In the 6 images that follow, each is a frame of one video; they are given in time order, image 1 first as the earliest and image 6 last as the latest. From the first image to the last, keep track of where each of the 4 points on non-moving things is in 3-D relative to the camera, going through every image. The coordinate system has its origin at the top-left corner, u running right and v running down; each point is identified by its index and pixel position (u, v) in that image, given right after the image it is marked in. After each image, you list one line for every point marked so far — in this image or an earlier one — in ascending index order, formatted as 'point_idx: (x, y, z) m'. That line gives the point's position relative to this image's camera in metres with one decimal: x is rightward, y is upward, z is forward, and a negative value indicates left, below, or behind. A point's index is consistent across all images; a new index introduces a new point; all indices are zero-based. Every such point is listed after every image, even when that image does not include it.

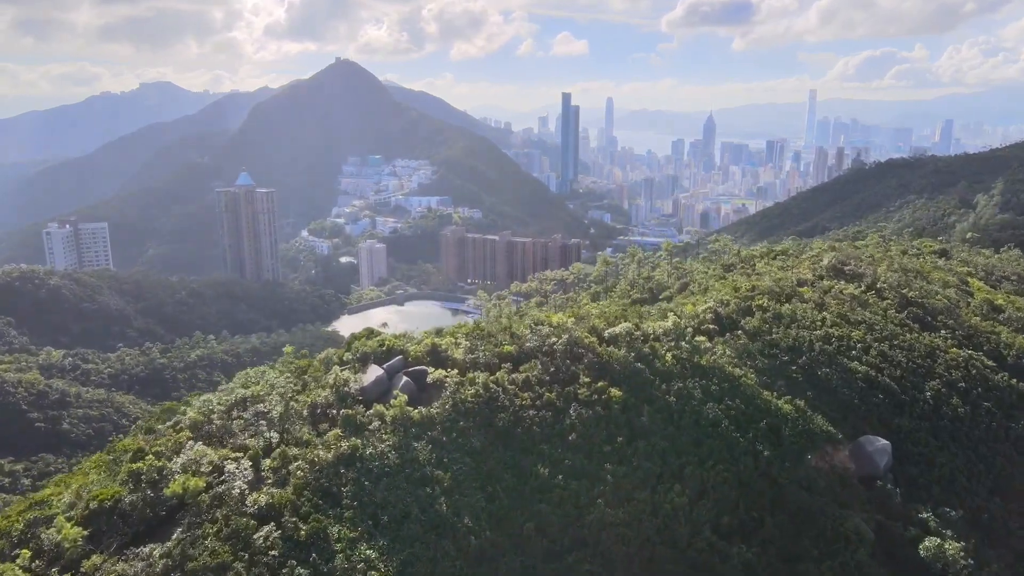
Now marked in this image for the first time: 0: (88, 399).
0: (-10.8, -2.8, +18.7) m
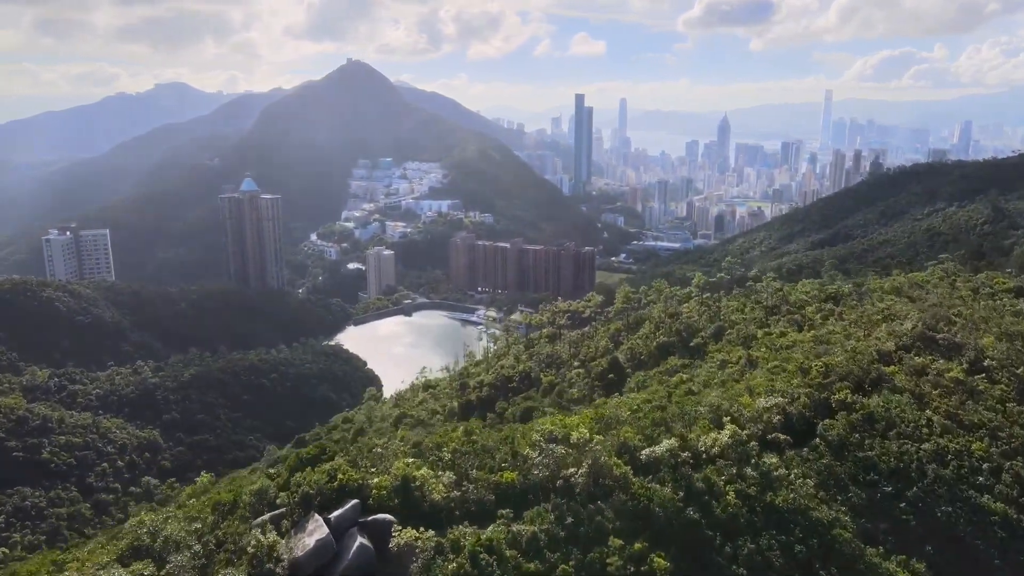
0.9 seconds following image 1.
0: (-10.5, -3.3, +17.6) m
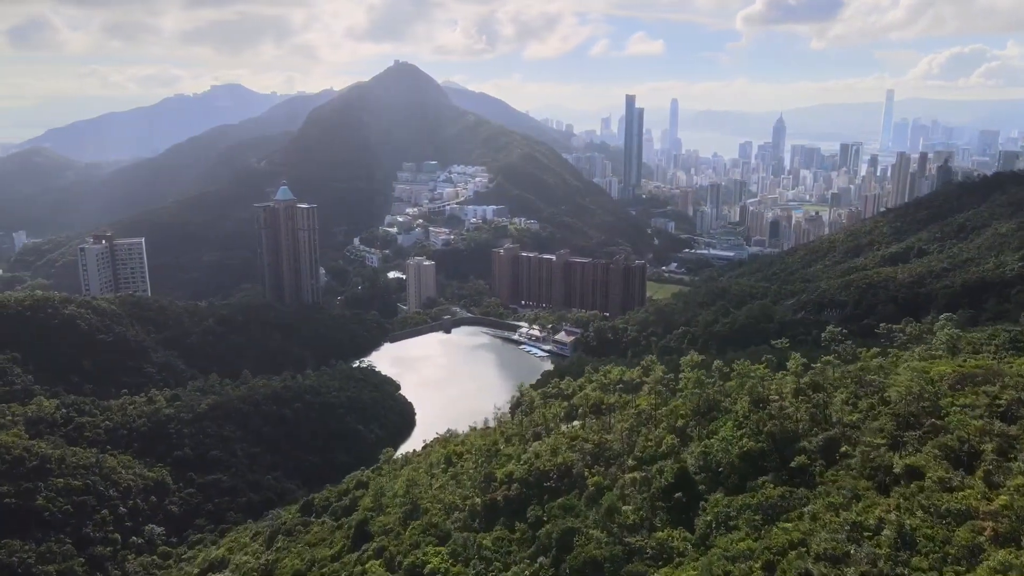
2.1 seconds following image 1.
0: (-9.7, -3.9, +16.2) m
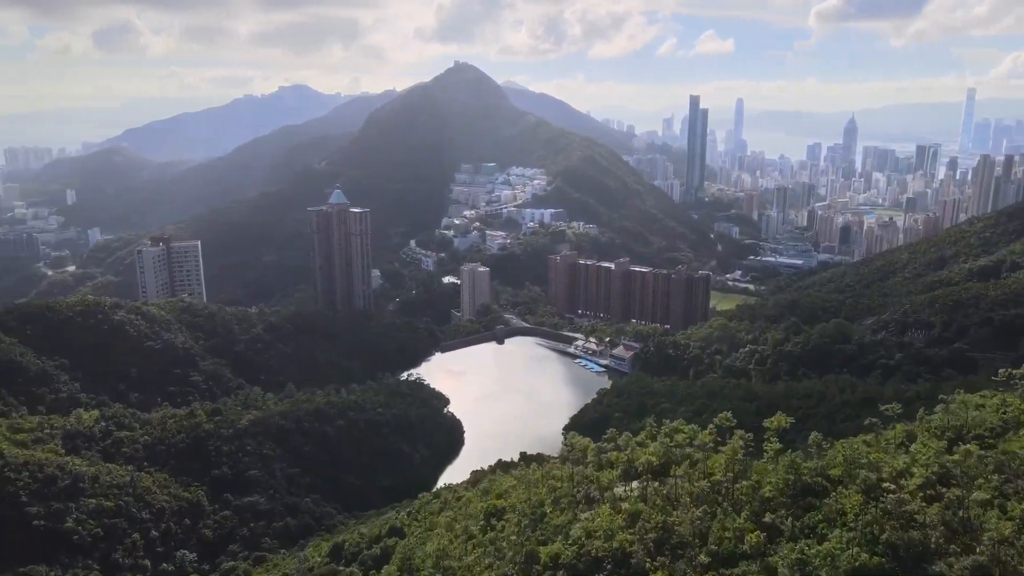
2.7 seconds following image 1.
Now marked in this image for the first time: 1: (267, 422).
0: (-8.6, -4.2, +15.6) m
1: (-6.5, -3.6, +19.4) m
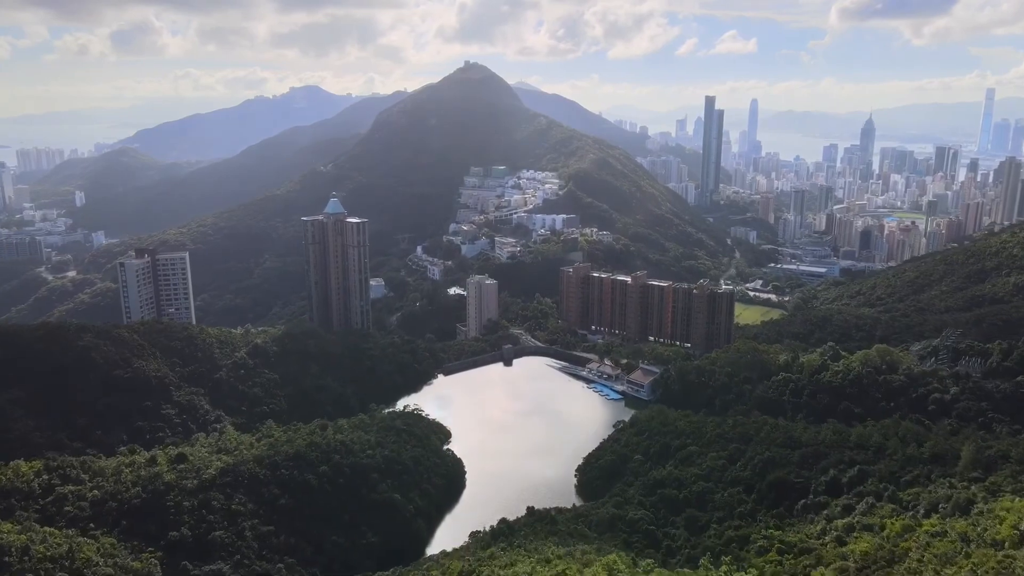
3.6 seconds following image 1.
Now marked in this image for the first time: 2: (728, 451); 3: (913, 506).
0: (-8.5, -4.9, +13.2) m
1: (-6.3, -4.2, +17.0) m
2: (+5.4, -4.1, +18.2) m
3: (+7.4, -4.0, +13.6) m
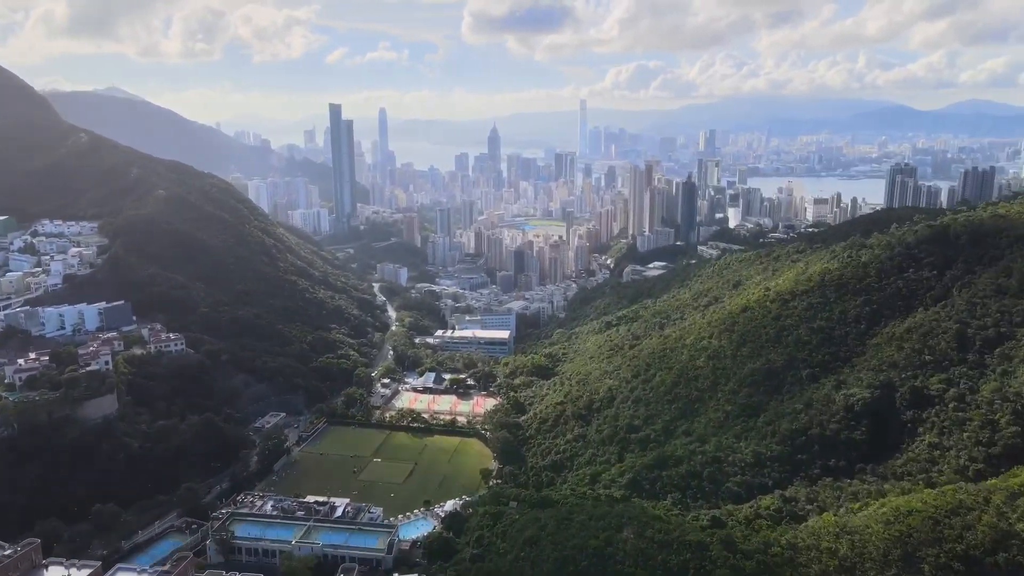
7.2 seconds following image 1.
0: (-8.5, -11.3, -13.5) m
1: (-8.3, -10.6, -9.1) m
2: (+1.5, -9.3, -2.7) m
3: (+5.4, -8.8, -5.9) m
